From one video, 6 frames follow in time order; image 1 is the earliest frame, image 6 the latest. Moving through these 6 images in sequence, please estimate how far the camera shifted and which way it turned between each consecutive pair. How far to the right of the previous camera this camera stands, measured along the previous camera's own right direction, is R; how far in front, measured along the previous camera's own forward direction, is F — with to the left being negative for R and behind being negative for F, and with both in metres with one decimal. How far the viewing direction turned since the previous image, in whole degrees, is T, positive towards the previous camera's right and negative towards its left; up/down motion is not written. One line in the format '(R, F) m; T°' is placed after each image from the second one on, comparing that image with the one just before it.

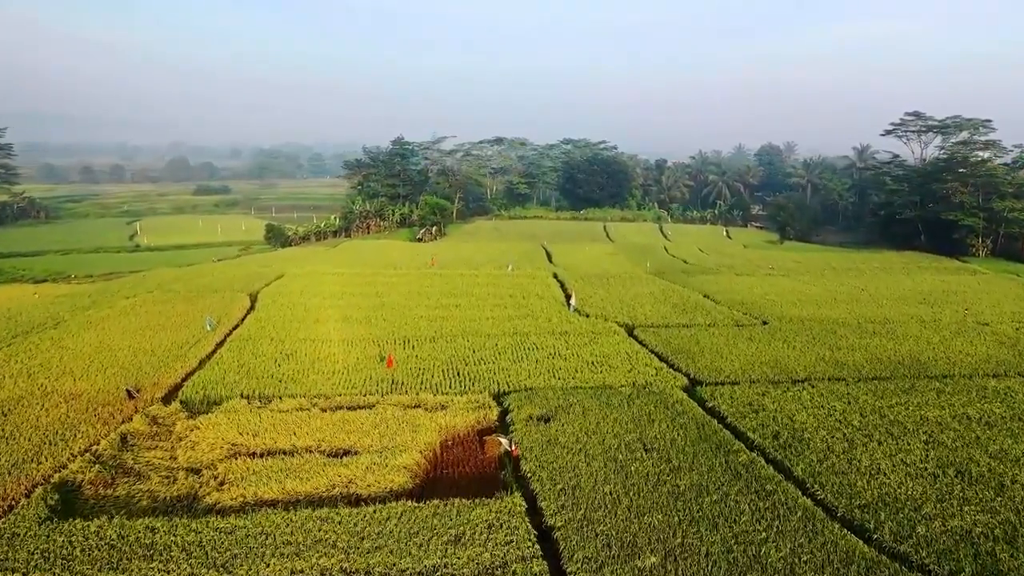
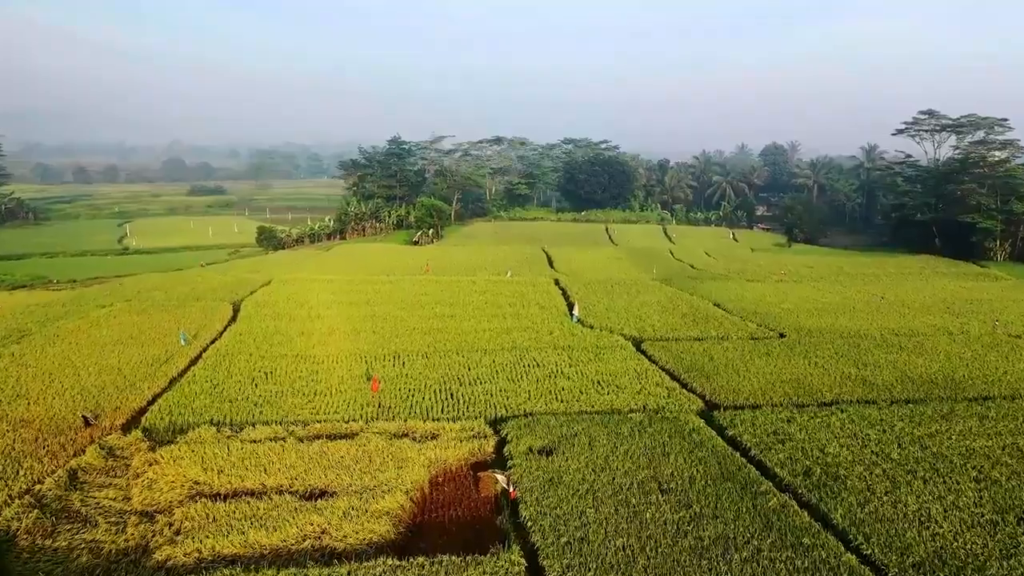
(0.0, +1.8) m; 0°
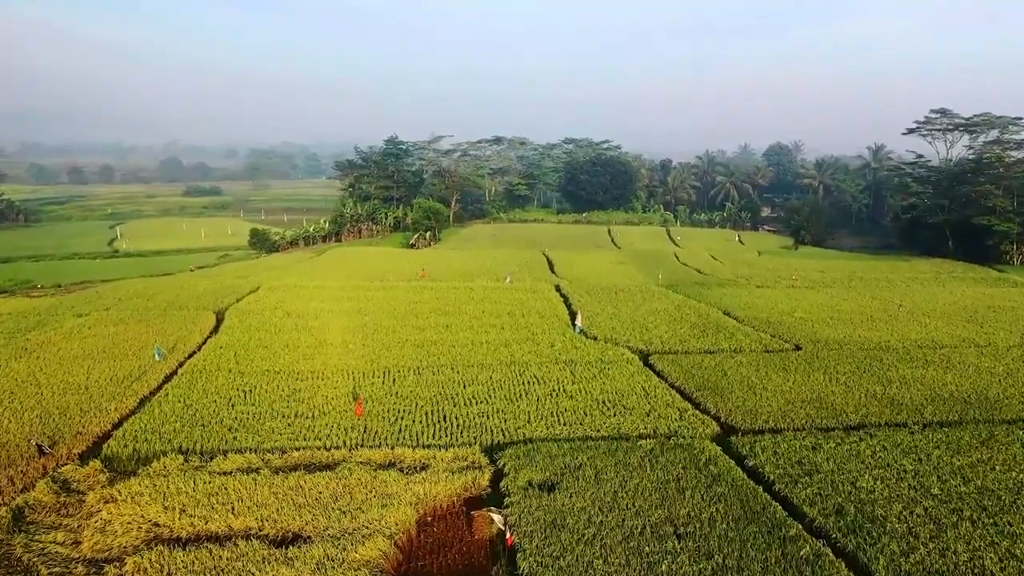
(+0.1, +1.5) m; 0°
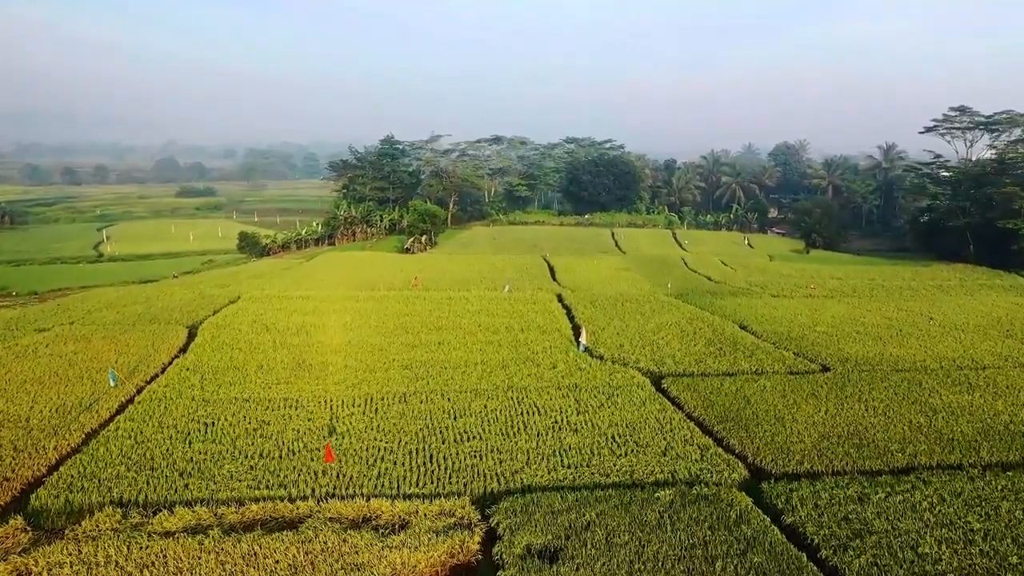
(+0.1, +2.3) m; 0°
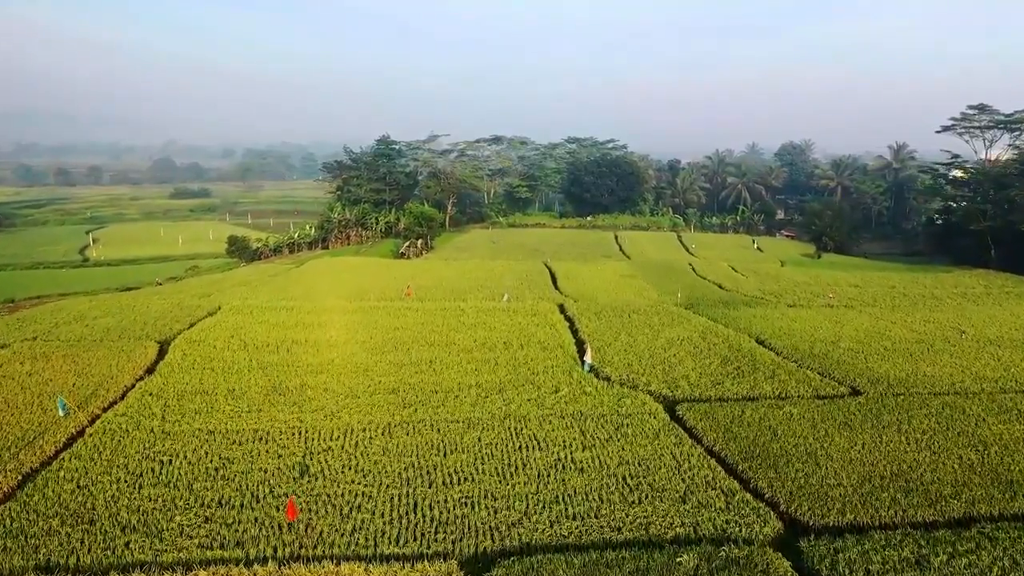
(+0.1, +2.0) m; 0°
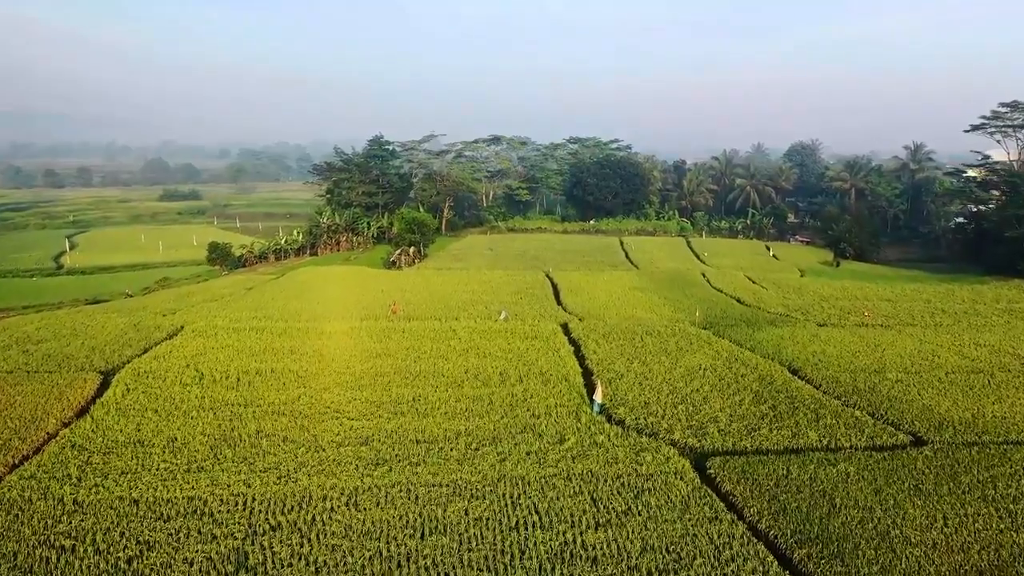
(+0.1, +3.2) m; 0°
